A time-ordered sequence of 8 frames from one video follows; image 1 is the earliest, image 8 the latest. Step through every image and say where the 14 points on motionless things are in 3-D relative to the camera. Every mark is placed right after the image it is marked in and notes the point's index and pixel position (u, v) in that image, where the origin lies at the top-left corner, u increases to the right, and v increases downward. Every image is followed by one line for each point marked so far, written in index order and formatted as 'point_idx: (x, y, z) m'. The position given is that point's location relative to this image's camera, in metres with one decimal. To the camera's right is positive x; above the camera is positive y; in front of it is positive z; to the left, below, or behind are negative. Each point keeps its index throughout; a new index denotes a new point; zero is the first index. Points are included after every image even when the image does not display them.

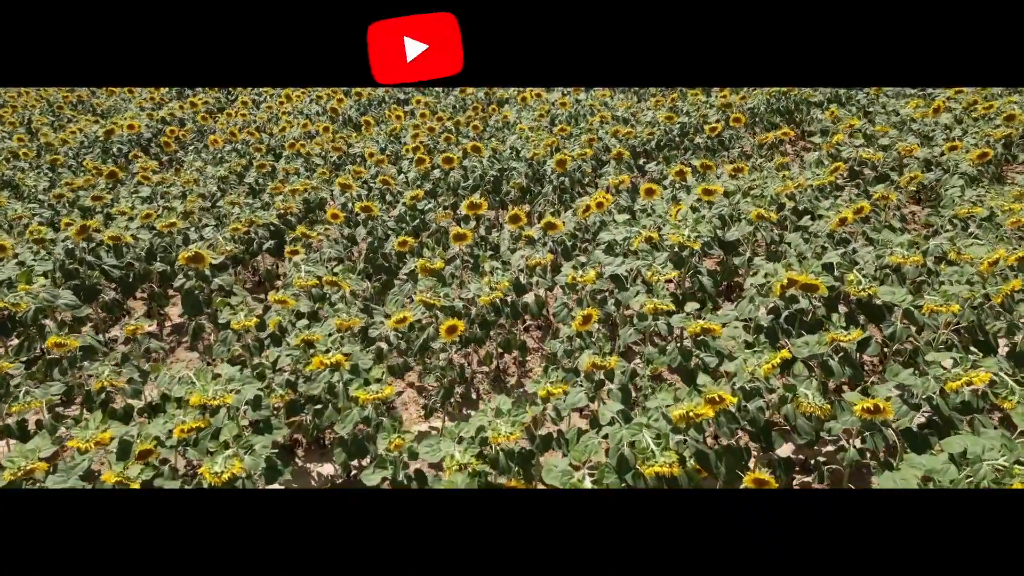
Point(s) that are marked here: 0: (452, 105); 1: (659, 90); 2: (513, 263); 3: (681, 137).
0: (-0.8, +2.5, +9.8) m
1: (+1.9, +2.6, +9.5) m
2: (0.0, +0.2, +4.9) m
3: (+1.8, +1.6, +7.9) m
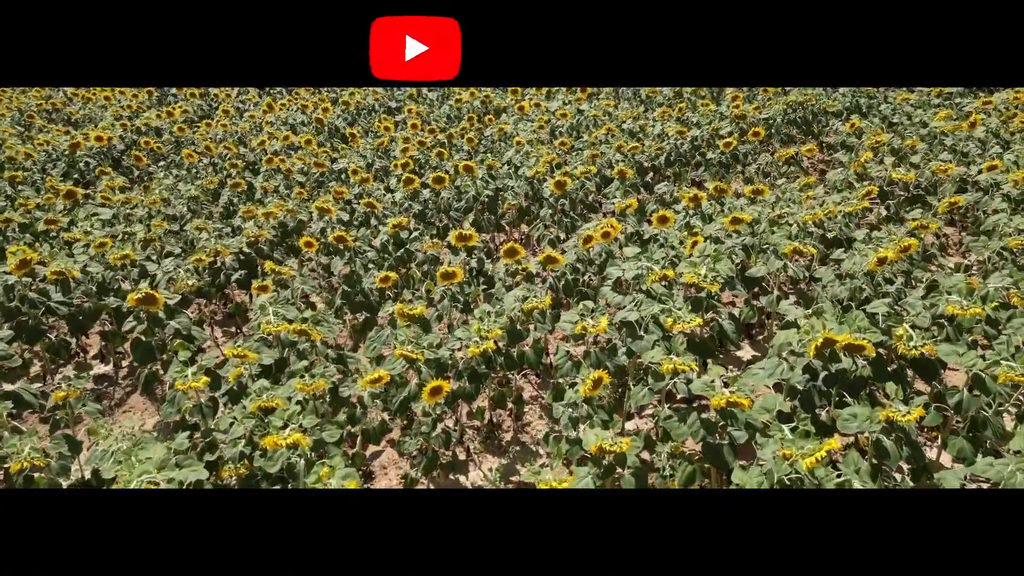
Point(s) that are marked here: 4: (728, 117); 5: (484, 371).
0: (-0.8, +2.2, +9.2) m
1: (+1.9, +2.3, +8.9) m
2: (0.0, -0.1, +4.3) m
3: (+1.8, +1.4, +7.4) m
4: (+2.4, +1.9, +8.1) m
5: (-0.1, -0.4, +3.9) m
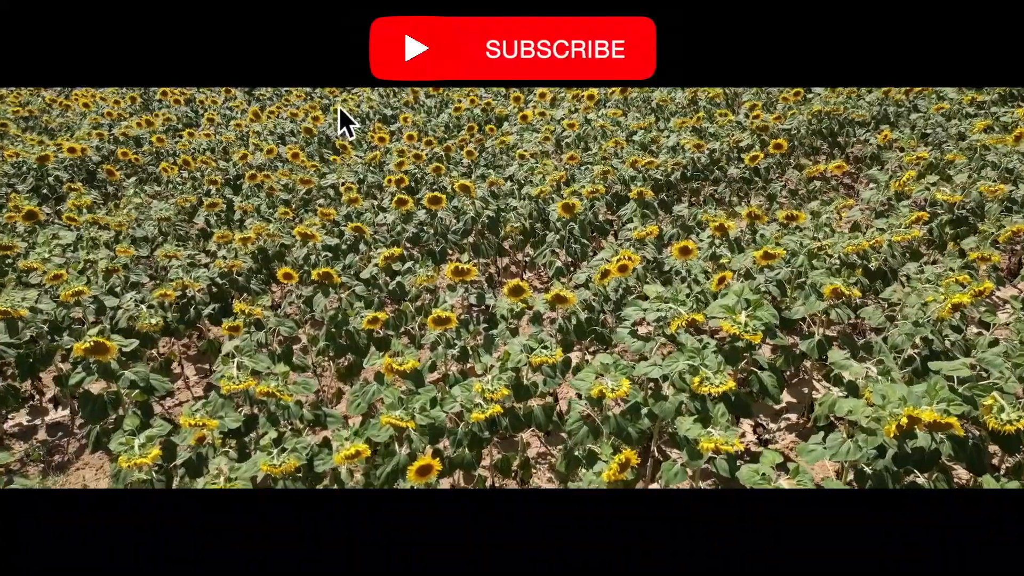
0: (-0.8, +2.0, +8.6) m
1: (+1.9, +2.1, +8.3) m
2: (0.0, -0.4, +3.7) m
3: (+1.8, +1.1, +6.8) m
4: (+2.4, +1.6, +7.5) m
5: (-0.1, -0.7, +3.4) m
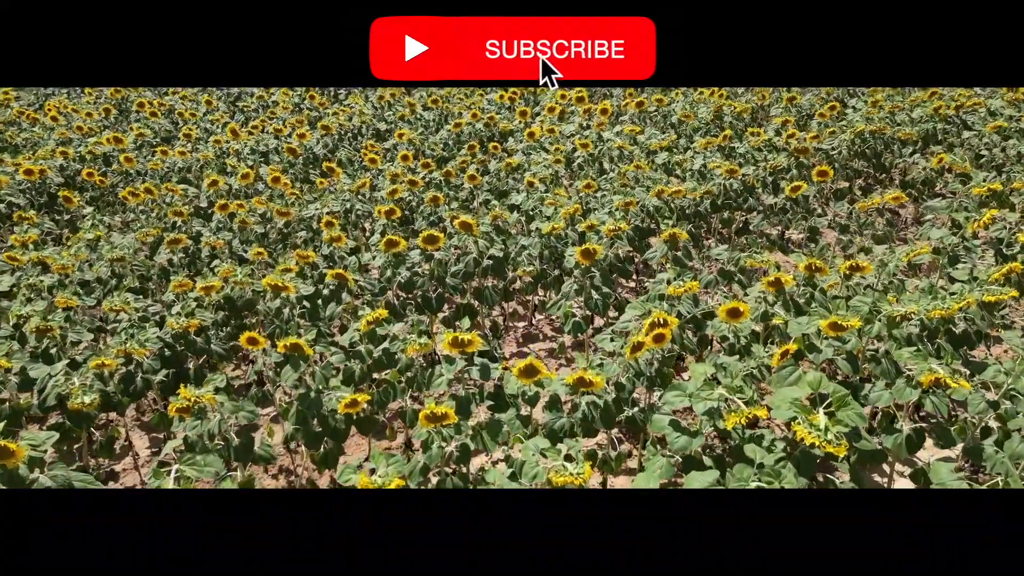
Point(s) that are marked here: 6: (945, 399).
0: (-0.7, +1.6, +7.8) m
1: (+2.0, +1.7, +7.6) m
2: (+0.1, -0.7, +2.9) m
3: (+1.9, +0.7, +6.0) m
4: (+2.5, +1.3, +6.7) m
5: (-0.1, -1.1, +2.6) m
6: (+1.9, -0.5, +3.2) m
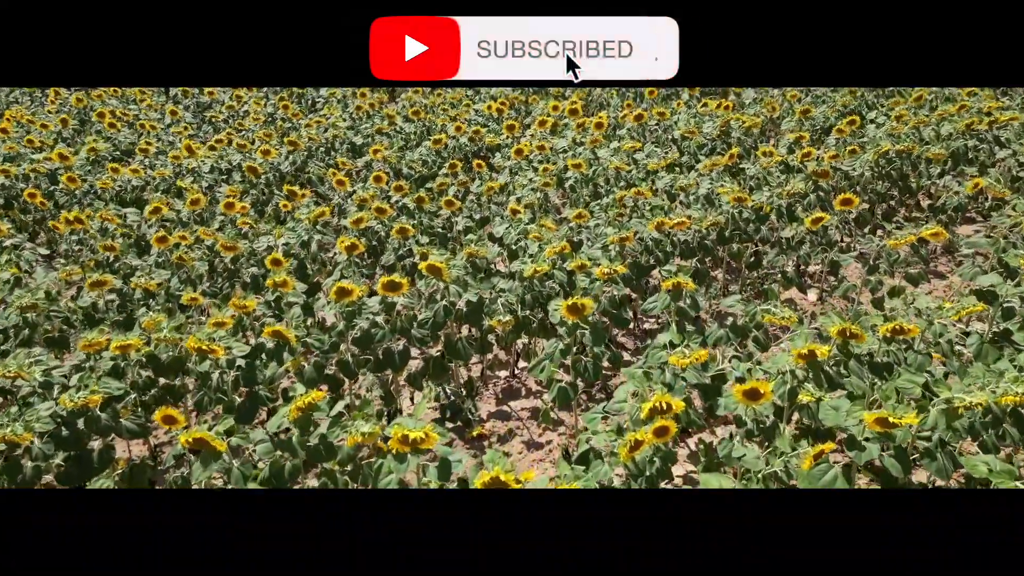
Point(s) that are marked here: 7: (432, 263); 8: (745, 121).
0: (-0.9, +1.3, +7.1) m
1: (+1.8, +1.4, +6.8) m
2: (-0.1, -1.0, +2.2) m
3: (+1.7, +0.4, +5.3) m
4: (+2.4, +1.0, +6.0) m
5: (-0.2, -1.4, +1.9) m
6: (+1.7, -0.8, +2.4) m
7: (-0.5, +0.2, +4.3) m
8: (+2.3, +1.6, +7.1) m
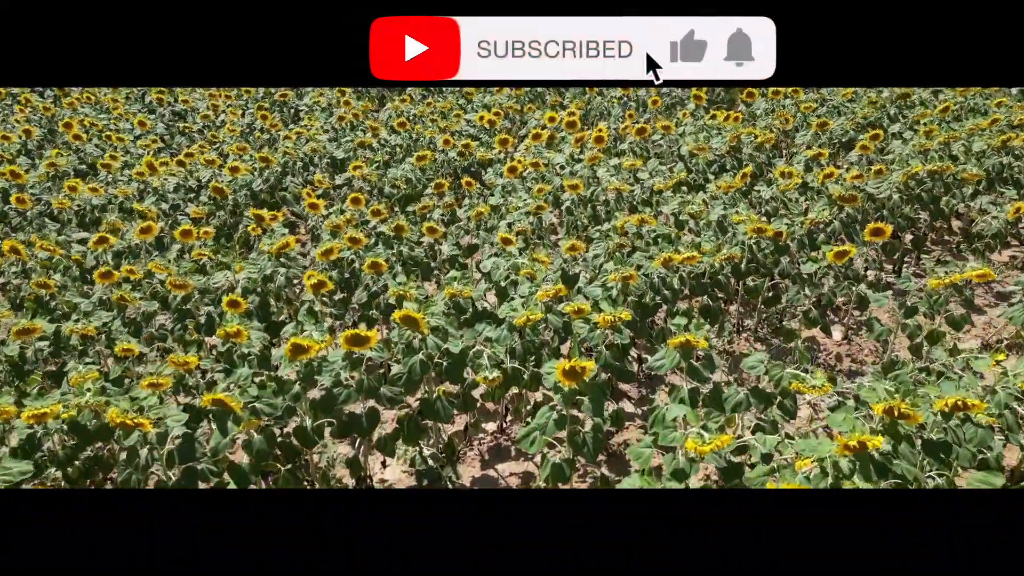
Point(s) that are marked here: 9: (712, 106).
0: (-0.9, +1.0, +6.5) m
1: (+1.8, +1.1, +6.3) m
2: (-0.2, -1.3, +1.7) m
3: (+1.7, +0.2, +4.7) m
4: (+2.3, +0.7, +5.4) m
5: (-0.3, -1.6, +1.3) m
6: (+1.7, -1.0, +1.9) m
7: (-0.5, -0.1, +3.7) m
8: (+2.2, +1.4, +6.5) m
9: (+2.3, +2.1, +8.3) m
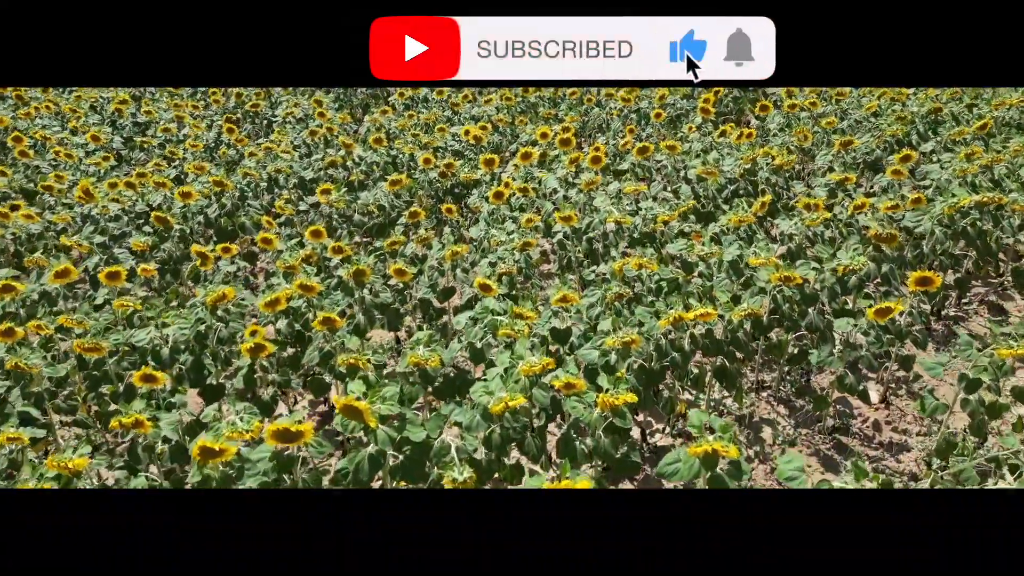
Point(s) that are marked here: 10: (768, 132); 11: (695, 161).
0: (-1.1, +0.7, +5.8) m
1: (+1.7, +0.8, +5.5) m
2: (-0.3, -1.6, +0.9) m
3: (+1.6, -0.1, +4.0) m
4: (+2.2, +0.4, +4.7) m
5: (-0.4, -1.9, +0.6) m
6: (+1.6, -1.4, +1.1) m
7: (-0.6, -0.4, +3.0) m
8: (+2.1, +1.1, +5.8) m
9: (+2.2, +1.8, +7.6) m
10: (+2.4, +1.5, +6.9) m
11: (+1.5, +1.1, +6.0) m
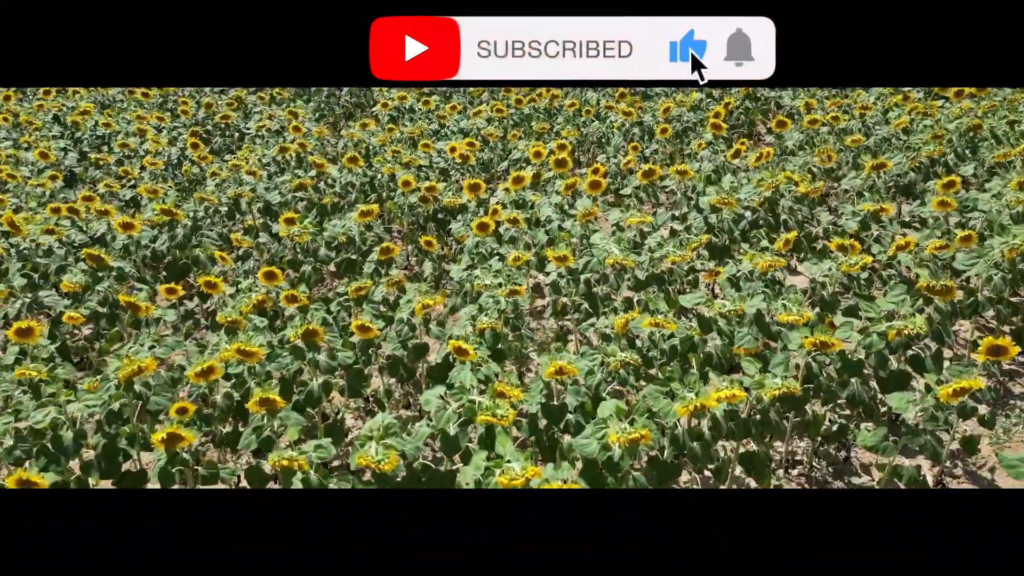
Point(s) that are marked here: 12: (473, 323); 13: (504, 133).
0: (-1.1, +0.4, +5.1) m
1: (+1.6, +0.5, +4.8) m
2: (-0.4, -1.9, +0.2) m
3: (+1.5, -0.5, +3.3) m
4: (+2.1, +0.1, +4.0) m
5: (-0.5, -2.2, -0.1) m
6: (+1.5, -1.7, +0.5) m
7: (-0.7, -0.7, +2.3) m
8: (+2.0, +0.8, +5.1) m
9: (+2.1, +1.5, +6.9) m
10: (+2.3, +1.2, +6.2) m
11: (+1.4, +0.8, +5.3) m
12: (-0.2, -0.2, +3.9) m
13: (-0.1, +1.5, +7.2) m
